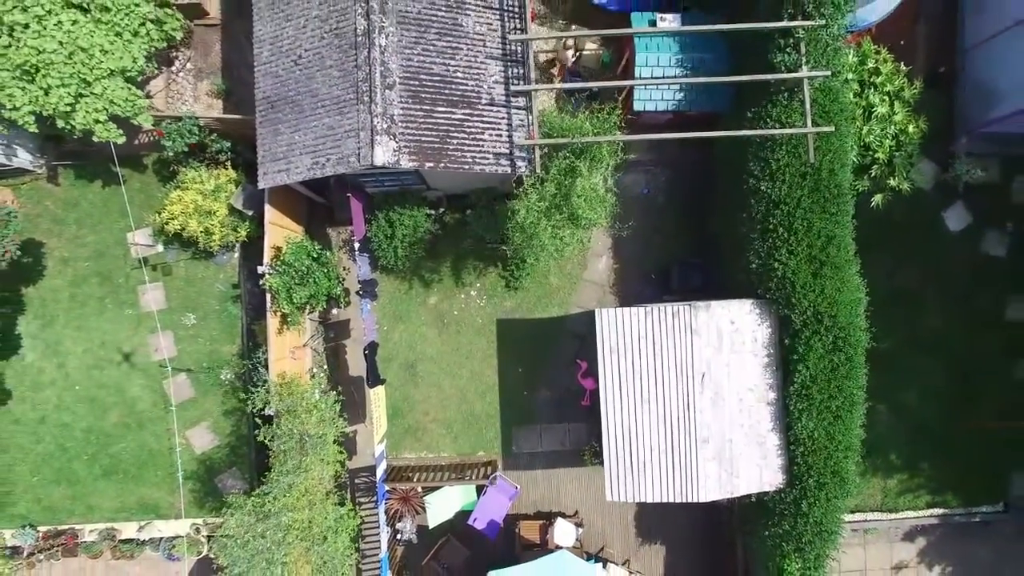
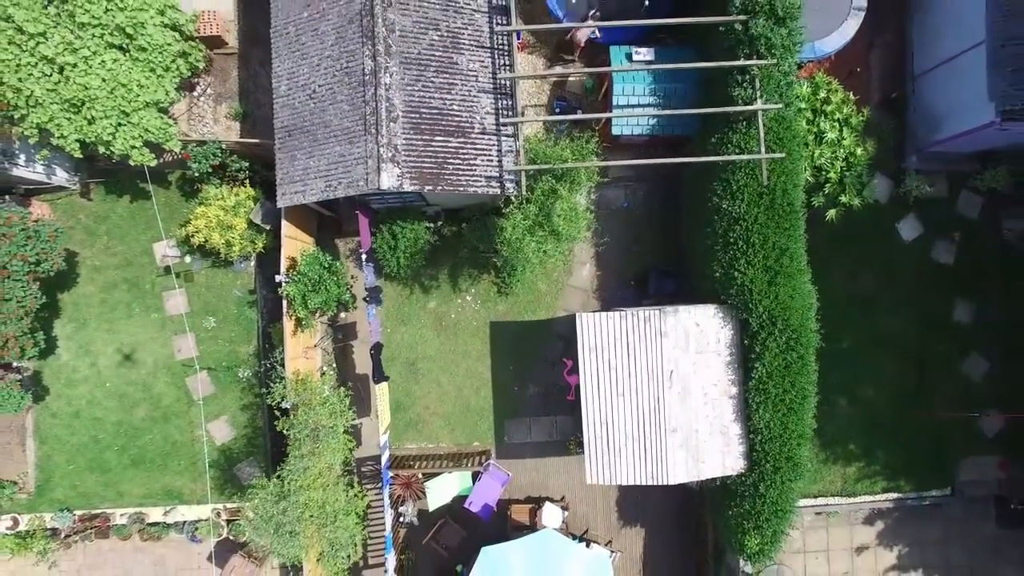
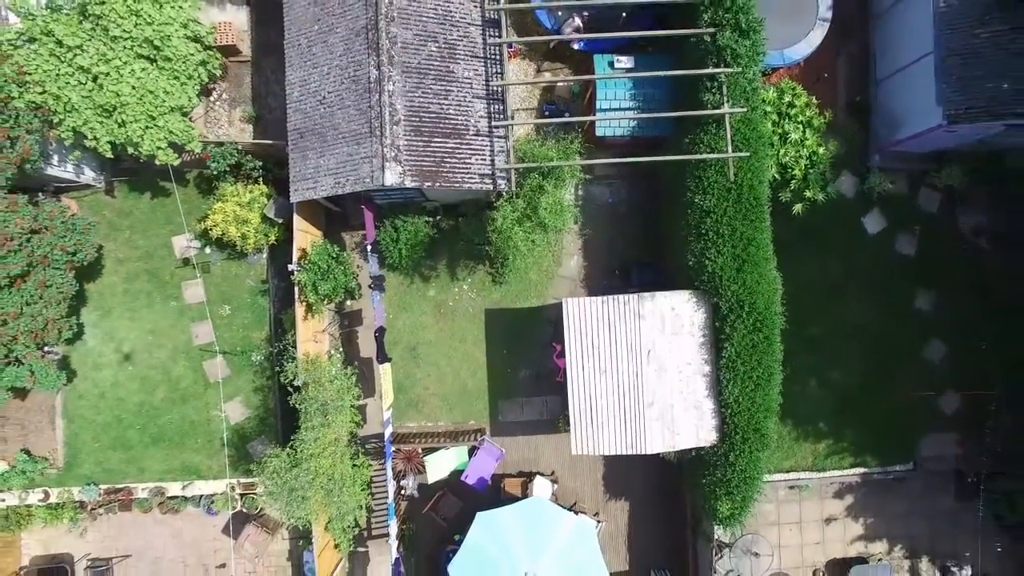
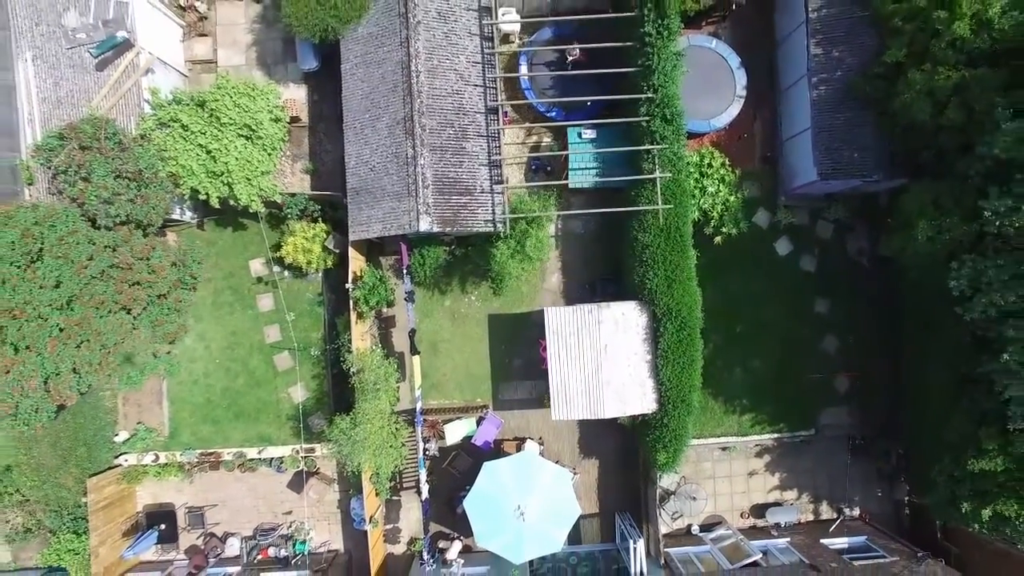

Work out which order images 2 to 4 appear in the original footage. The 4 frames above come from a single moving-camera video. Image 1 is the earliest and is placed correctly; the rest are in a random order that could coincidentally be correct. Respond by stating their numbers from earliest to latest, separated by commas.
2, 3, 4
